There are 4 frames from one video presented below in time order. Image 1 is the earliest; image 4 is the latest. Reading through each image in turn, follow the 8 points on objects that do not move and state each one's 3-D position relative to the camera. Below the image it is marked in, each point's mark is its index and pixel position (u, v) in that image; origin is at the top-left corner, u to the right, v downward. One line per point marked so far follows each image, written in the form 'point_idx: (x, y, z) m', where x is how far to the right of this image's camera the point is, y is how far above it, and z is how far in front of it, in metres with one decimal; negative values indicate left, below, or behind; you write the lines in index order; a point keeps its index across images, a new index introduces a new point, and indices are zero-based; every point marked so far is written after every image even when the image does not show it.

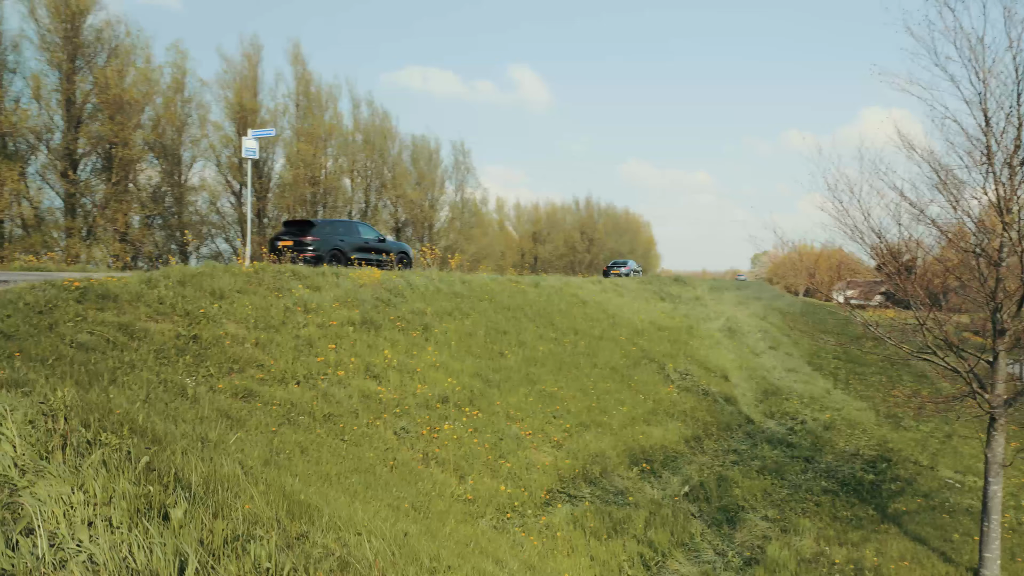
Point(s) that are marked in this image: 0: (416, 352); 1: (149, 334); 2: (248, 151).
0: (-2.2, -1.3, +10.1) m
1: (-4.6, -0.6, +6.4) m
2: (-6.3, +3.1, +11.2) m
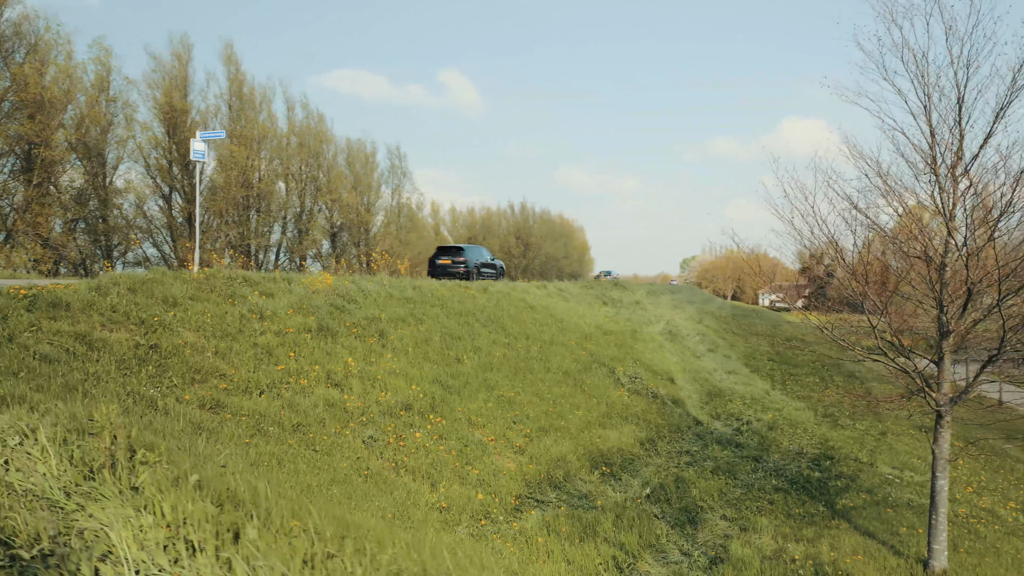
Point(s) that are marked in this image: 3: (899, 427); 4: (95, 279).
0: (-2.8, -1.4, +9.9) m
1: (-5.0, -0.7, +6.0) m
2: (-7.1, +2.9, +10.7) m
3: (+12.7, -4.6, +16.3) m
4: (-6.9, +0.1, +7.9) m
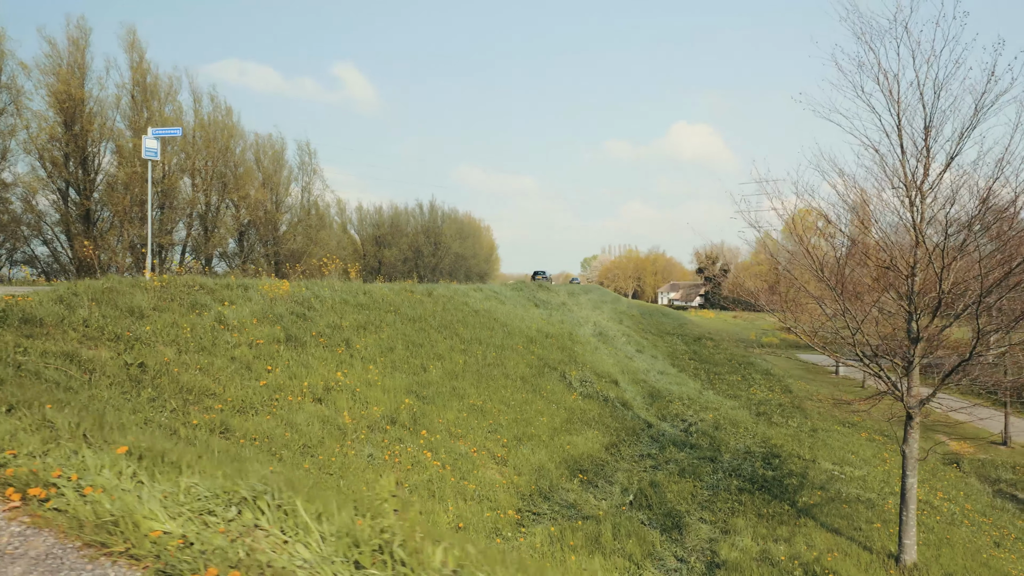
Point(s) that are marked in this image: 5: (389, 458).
0: (-3.1, -1.6, +9.5) m
1: (-4.7, -0.9, +5.4) m
2: (-7.4, +2.8, +9.8) m
3: (+11.6, -5.0, +17.8) m
4: (-6.8, 0.0, +7.1) m
5: (-1.8, -2.5, +7.1) m
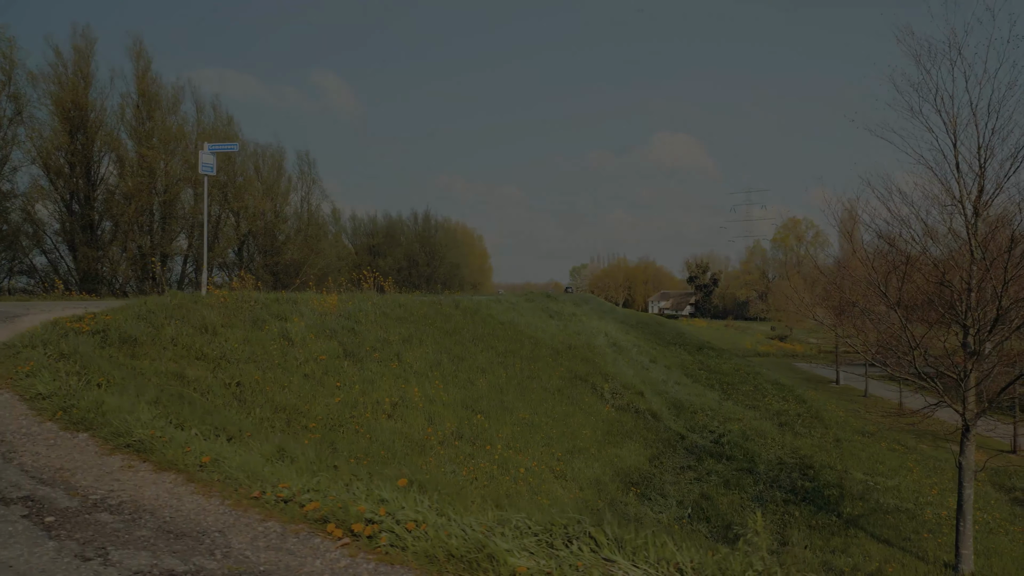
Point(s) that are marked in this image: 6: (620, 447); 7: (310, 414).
0: (-2.0, -1.9, +9.5) m
1: (-3.6, -1.1, +5.4) m
2: (-6.3, +2.5, +9.9) m
3: (+12.6, -5.3, +17.8) m
4: (-5.8, -0.3, +7.1) m
5: (-0.7, -2.7, +7.1) m
6: (+2.8, -3.9, +11.8) m
7: (-2.5, -1.5, +5.9) m
